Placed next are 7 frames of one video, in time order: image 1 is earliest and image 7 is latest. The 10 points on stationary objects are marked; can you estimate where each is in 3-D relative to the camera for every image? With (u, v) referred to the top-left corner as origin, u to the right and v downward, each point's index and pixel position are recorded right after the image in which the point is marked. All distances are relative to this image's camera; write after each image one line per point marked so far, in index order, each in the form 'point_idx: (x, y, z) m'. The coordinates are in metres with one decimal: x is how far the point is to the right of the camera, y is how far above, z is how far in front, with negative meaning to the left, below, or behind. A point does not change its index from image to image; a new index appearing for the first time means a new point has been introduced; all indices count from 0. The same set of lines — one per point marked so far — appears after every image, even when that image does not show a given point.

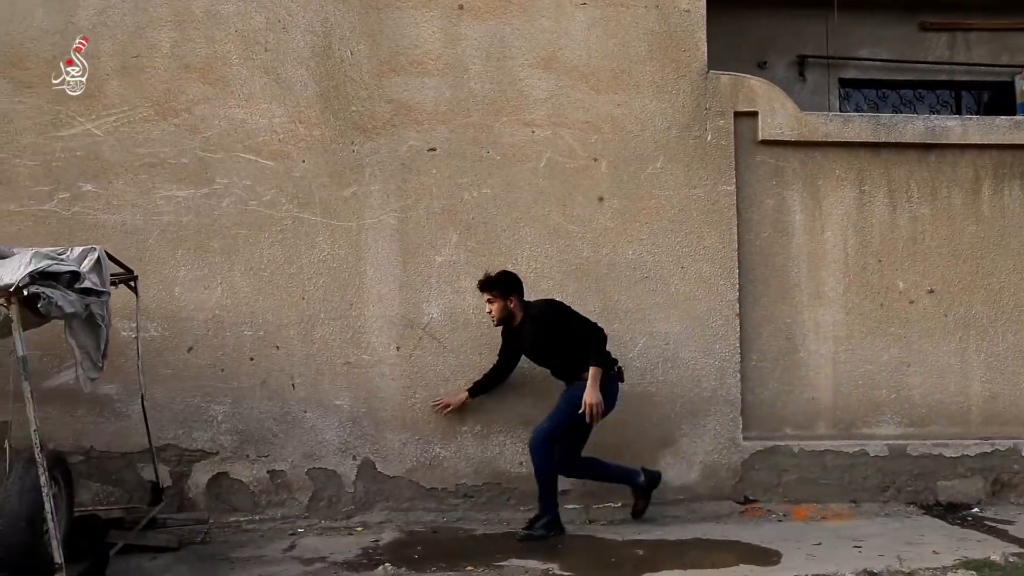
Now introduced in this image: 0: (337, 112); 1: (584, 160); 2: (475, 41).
0: (-1.0, +1.0, +4.8) m
1: (+0.4, +0.7, +4.9) m
2: (-0.2, +1.4, +4.9) m
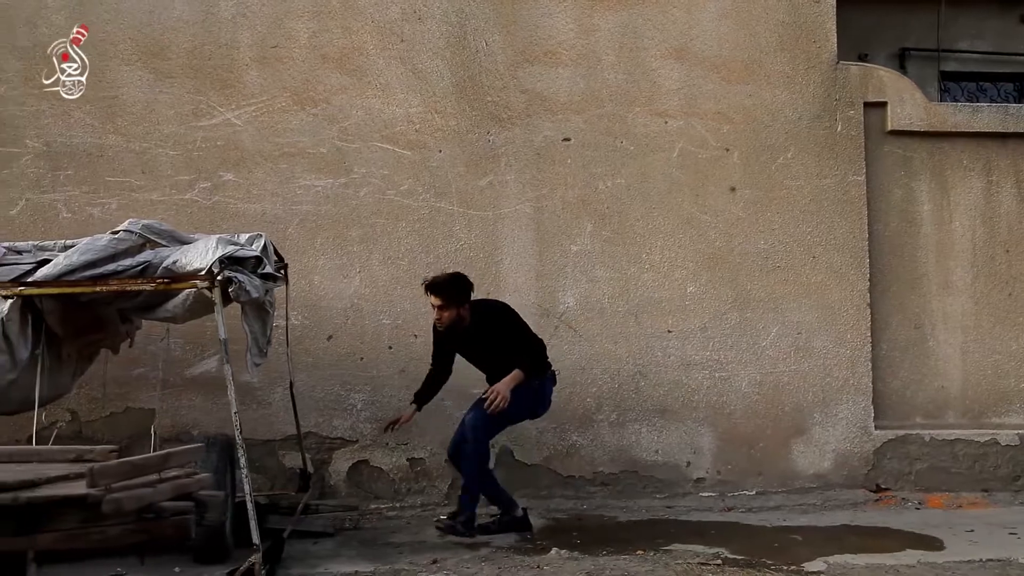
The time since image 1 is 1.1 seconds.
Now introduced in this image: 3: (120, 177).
0: (-0.2, +1.1, +4.8) m
1: (+1.2, +0.8, +4.9) m
2: (+0.6, +1.5, +4.9) m
3: (-2.2, +0.6, +4.7) m
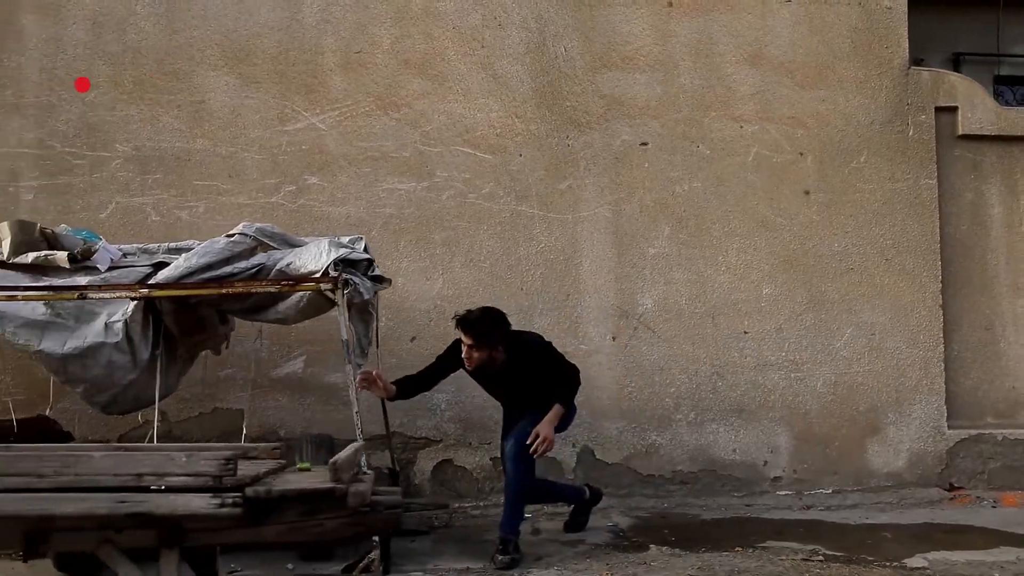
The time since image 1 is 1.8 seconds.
0: (+0.2, +1.1, +4.9) m
1: (+1.7, +0.8, +5.0) m
2: (+1.0, +1.5, +5.0) m
3: (-1.7, +0.6, +4.7) m
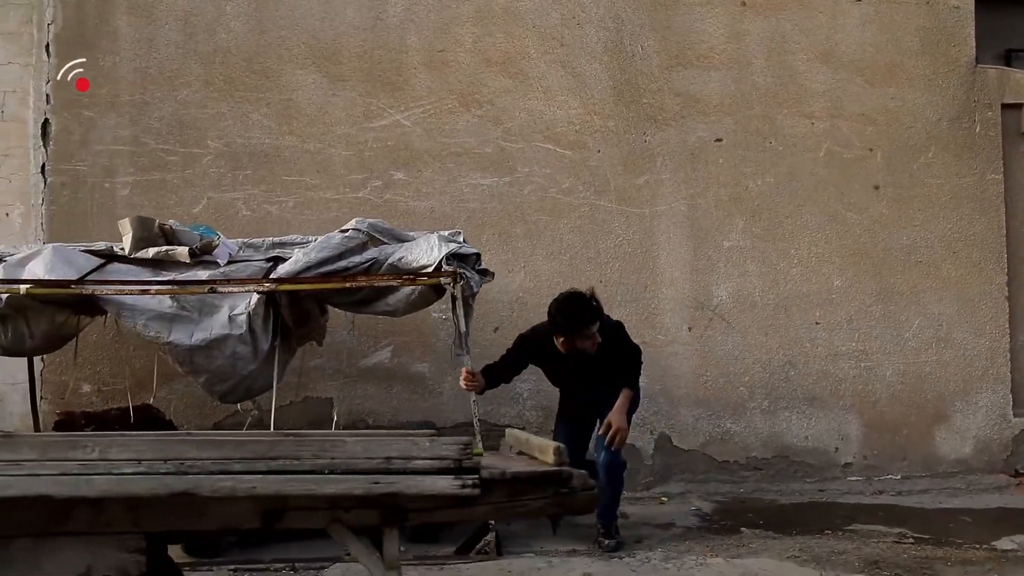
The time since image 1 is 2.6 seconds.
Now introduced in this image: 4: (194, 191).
0: (+0.7, +1.1, +5.0) m
1: (+2.1, +0.8, +5.1) m
2: (+1.5, +1.5, +5.1) m
3: (-1.3, +0.6, +4.9) m
4: (-1.8, +0.6, +4.8) m
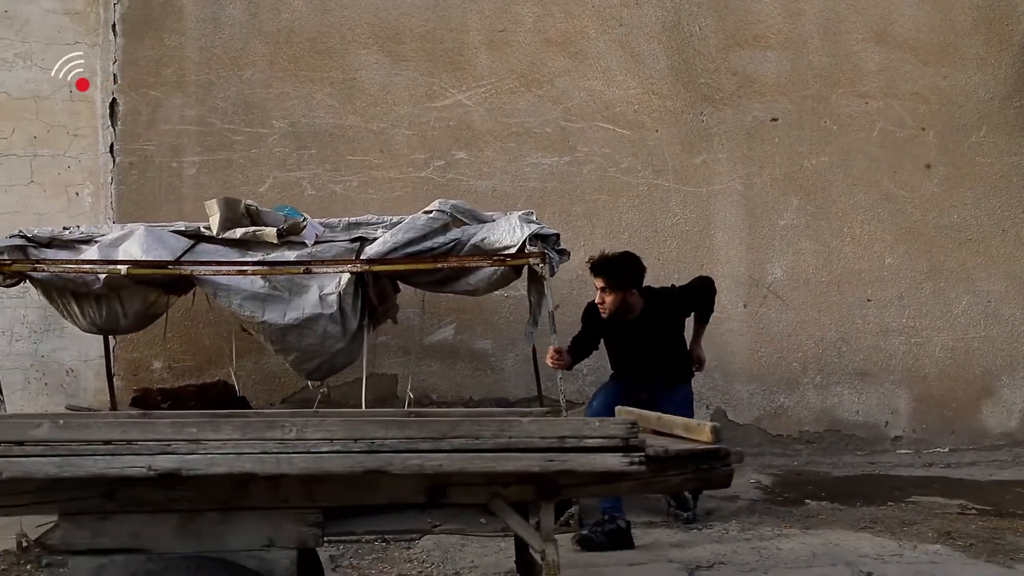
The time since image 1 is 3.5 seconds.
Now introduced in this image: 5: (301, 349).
0: (+1.1, +1.2, +5.1) m
1: (+2.5, +1.0, +5.2) m
2: (+1.9, +1.7, +5.1) m
3: (-0.9, +0.8, +4.9) m
4: (-1.5, +0.7, +4.9) m
5: (-0.9, -0.3, +3.7) m
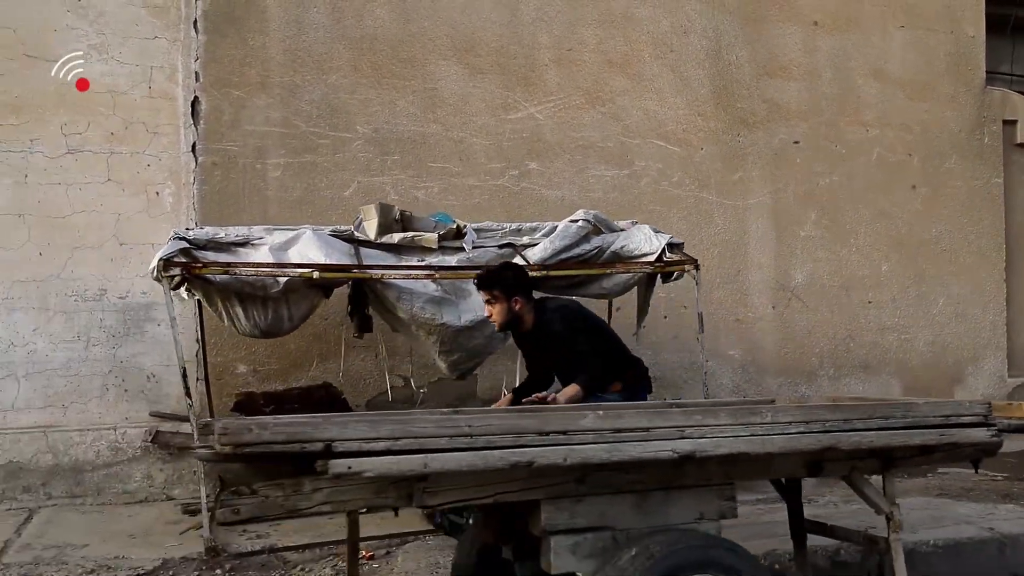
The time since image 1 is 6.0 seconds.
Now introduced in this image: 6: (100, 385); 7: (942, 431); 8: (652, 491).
0: (+1.5, +1.2, +5.7) m
1: (+2.8, +1.0, +6.1) m
2: (+2.2, +1.7, +5.9) m
3: (-0.4, +0.8, +5.1) m
4: (-1.0, +0.7, +4.9) m
5: (-0.2, -0.3, +3.9) m
6: (-2.2, -0.5, +4.6) m
7: (+1.2, -0.4, +2.3) m
8: (+0.4, -0.5, +2.3) m
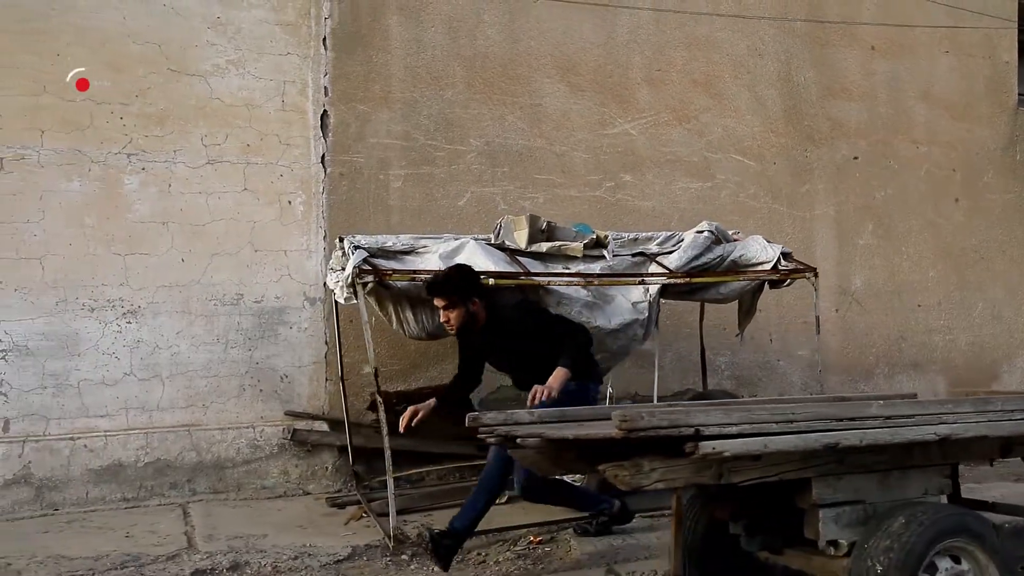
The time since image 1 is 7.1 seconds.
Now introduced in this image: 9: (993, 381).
0: (+2.1, +1.2, +6.1) m
1: (+3.4, +0.9, +6.6) m
2: (+2.8, +1.6, +6.4) m
3: (+0.2, +0.7, +5.4) m
4: (-0.3, +0.6, +5.2) m
5: (+0.5, -0.3, +4.3) m
6: (-1.6, -0.6, +4.8) m
7: (+2.0, -0.4, +2.8) m
8: (+1.2, -0.6, +2.6) m
9: (+3.9, -0.7, +6.7) m
